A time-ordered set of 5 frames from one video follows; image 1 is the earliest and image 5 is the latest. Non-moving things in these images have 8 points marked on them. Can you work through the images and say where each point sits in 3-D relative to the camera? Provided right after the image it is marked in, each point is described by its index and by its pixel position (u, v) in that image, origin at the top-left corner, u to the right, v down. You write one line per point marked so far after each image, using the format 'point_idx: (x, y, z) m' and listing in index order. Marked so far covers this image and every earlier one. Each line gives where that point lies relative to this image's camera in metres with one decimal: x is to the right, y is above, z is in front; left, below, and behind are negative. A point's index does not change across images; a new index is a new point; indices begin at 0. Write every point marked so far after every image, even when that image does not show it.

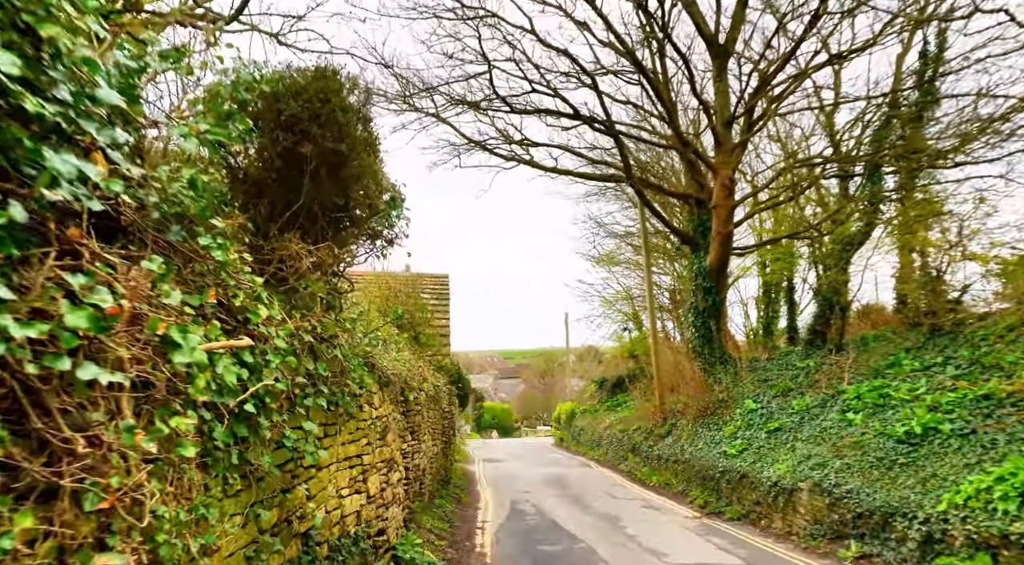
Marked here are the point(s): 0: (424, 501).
0: (-1.2, -3.0, +9.6) m
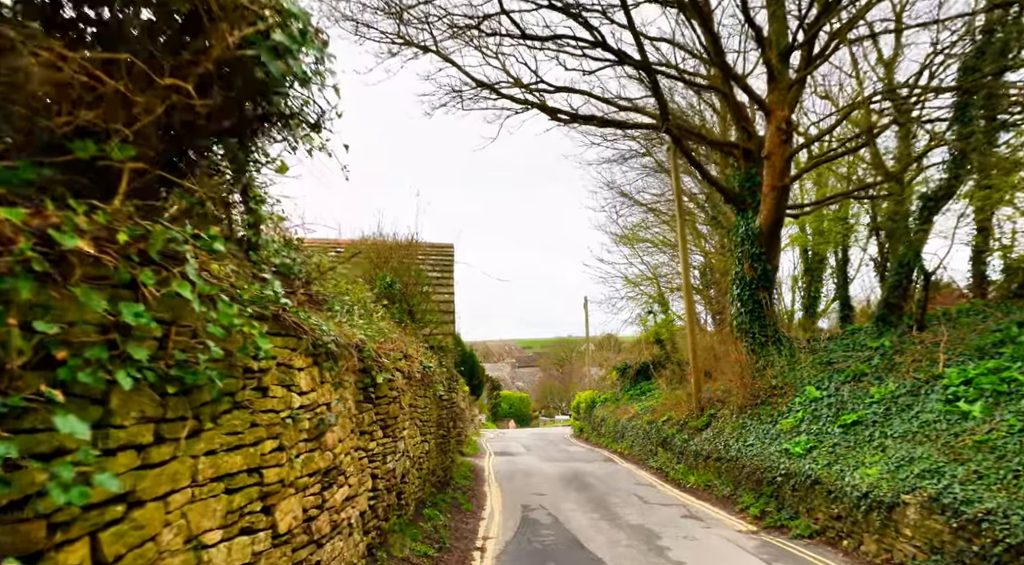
0: (-1.2, -2.5, +7.3) m
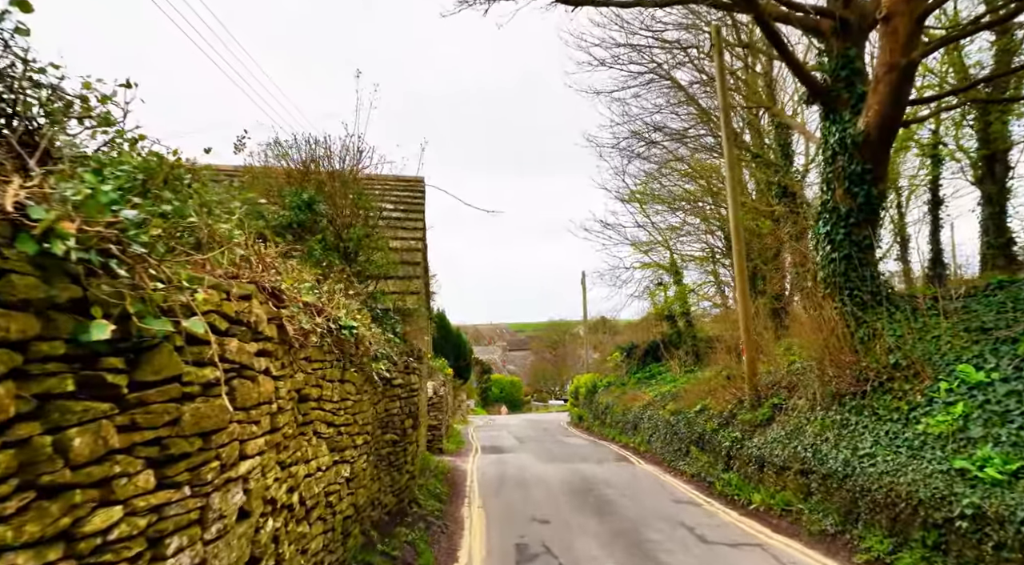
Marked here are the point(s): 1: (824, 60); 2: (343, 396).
0: (-1.2, -1.7, +3.2) m
1: (+4.3, +3.1, +9.7) m
2: (-1.3, -0.9, +5.3) m
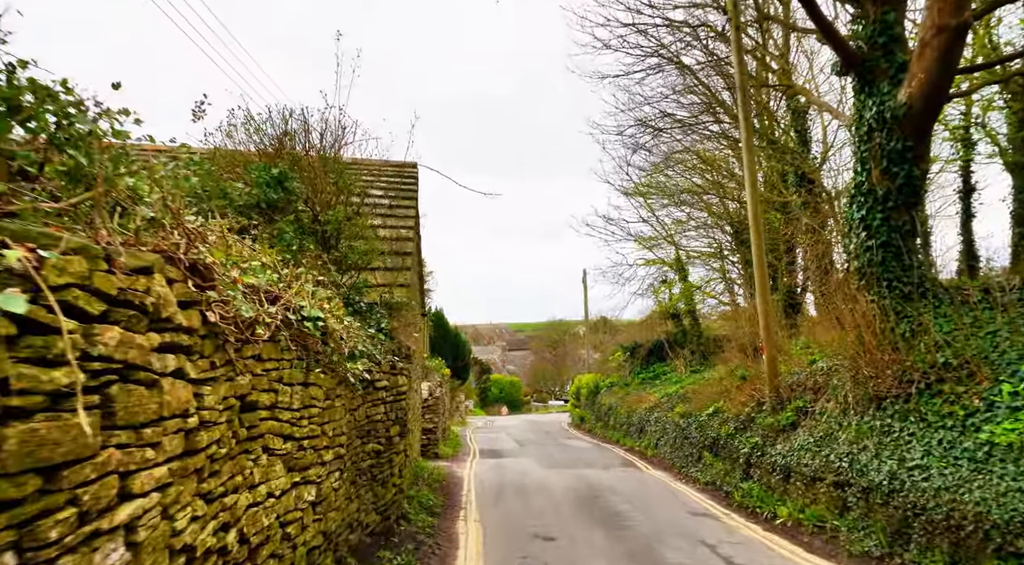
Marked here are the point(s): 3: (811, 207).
0: (-1.2, -1.6, +2.2) m
1: (+4.3, +3.2, +8.8) m
2: (-1.3, -0.7, +4.4) m
3: (+5.8, +1.5, +13.9) m
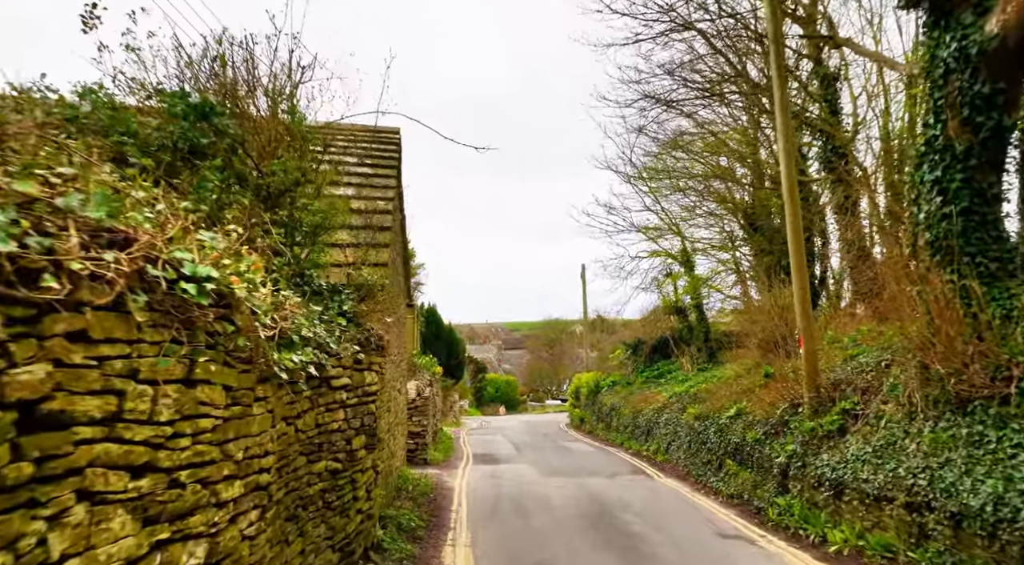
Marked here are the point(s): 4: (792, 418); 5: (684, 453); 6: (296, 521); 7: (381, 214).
0: (-1.2, -1.4, +0.6) m
1: (+4.3, +3.5, +7.3) m
2: (-1.3, -0.5, +2.8) m
3: (+5.8, +1.8, +12.4) m
4: (+3.9, -1.9, +9.8) m
5: (+3.4, -3.4, +14.0) m
6: (-1.3, -1.4, +4.2) m
7: (-1.6, +0.9, +8.5) m
